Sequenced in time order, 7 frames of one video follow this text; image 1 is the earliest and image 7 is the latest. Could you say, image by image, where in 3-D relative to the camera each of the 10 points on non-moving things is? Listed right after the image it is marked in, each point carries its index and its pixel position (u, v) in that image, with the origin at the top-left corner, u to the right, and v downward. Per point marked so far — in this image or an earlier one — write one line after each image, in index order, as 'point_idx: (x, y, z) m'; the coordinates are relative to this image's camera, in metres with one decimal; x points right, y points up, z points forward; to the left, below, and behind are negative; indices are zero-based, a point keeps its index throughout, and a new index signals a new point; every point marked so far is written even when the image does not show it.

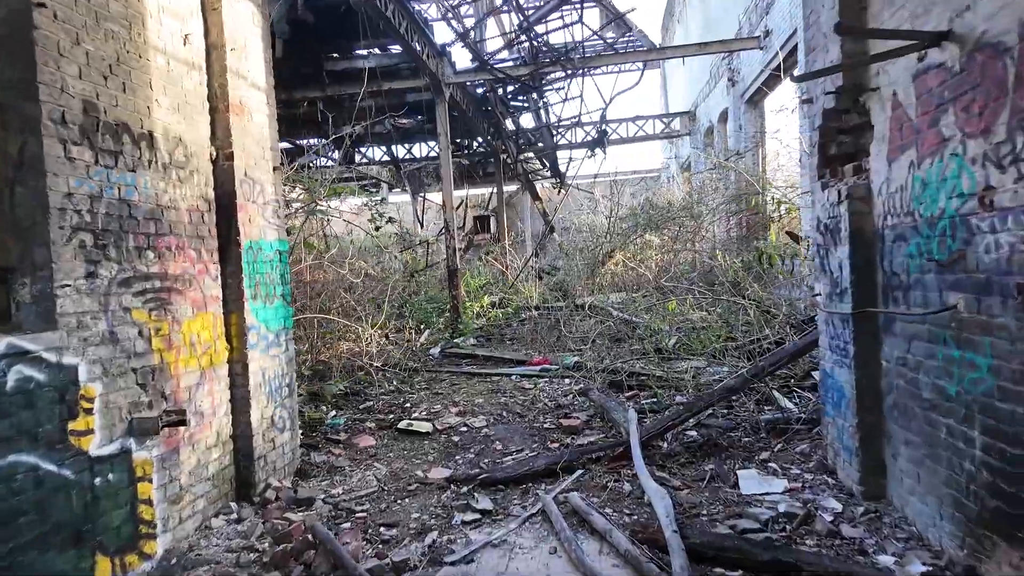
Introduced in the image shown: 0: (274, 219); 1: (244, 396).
0: (-1.3, +0.4, +3.2) m
1: (-1.3, -0.5, +2.9) m
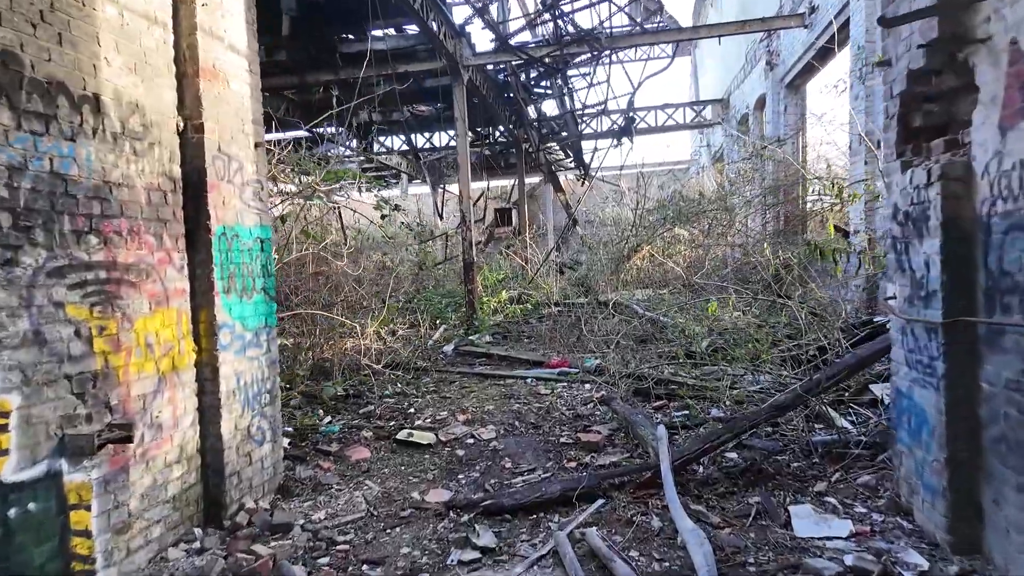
0: (-1.3, +0.4, +2.8) m
1: (-1.3, -0.5, +2.5) m
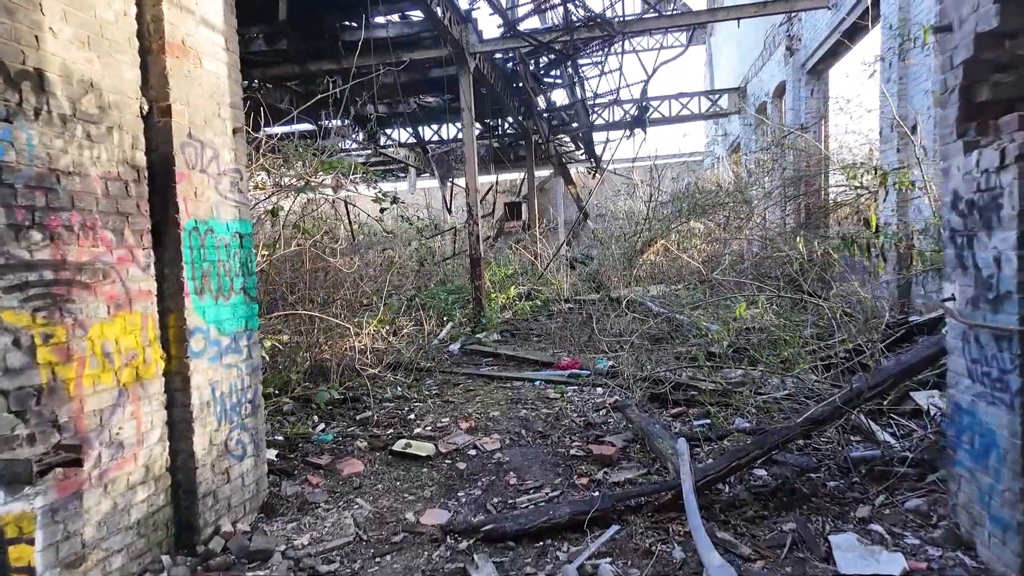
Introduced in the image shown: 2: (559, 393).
0: (-1.2, +0.4, +2.6) m
1: (-1.3, -0.5, +2.3) m
2: (+0.3, -0.8, +4.2) m
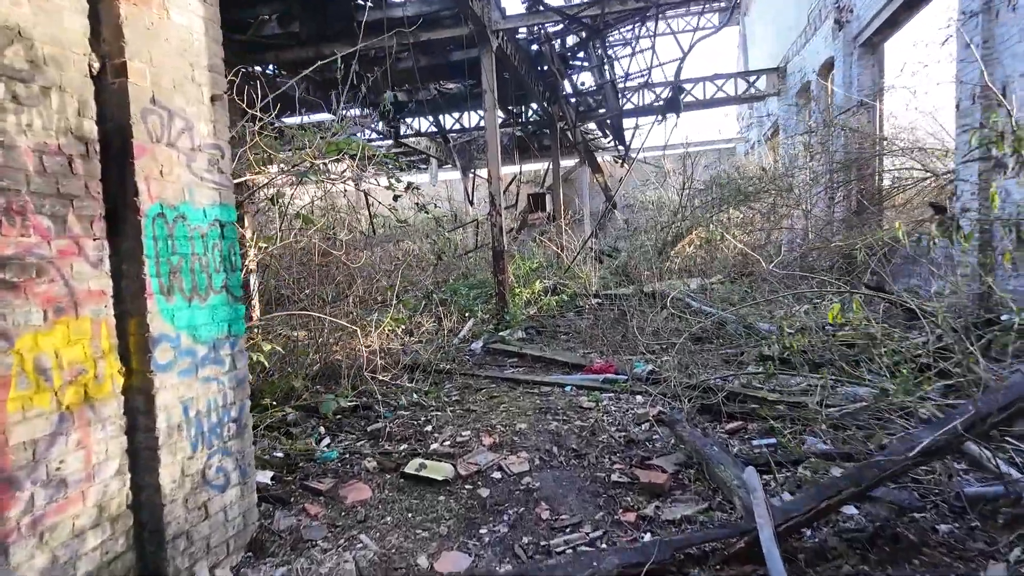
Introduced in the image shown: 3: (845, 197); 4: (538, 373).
0: (-1.1, +0.4, +2.2) m
1: (-1.2, -0.5, +1.9) m
2: (+0.5, -0.7, +3.8) m
3: (+4.1, +1.1, +7.1) m
4: (+0.2, -0.7, +4.8) m
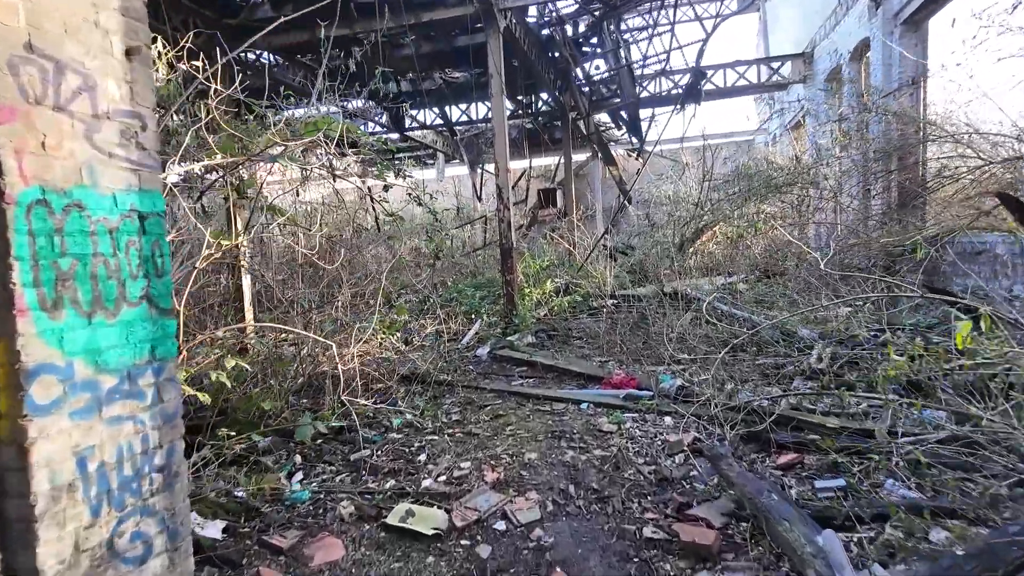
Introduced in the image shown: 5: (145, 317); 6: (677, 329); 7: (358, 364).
0: (-1.1, +0.4, +1.7) m
1: (-1.2, -0.5, +1.4) m
2: (+0.6, -0.8, +3.2) m
3: (+4.2, +1.1, +6.5) m
4: (+0.3, -0.7, +4.3) m
5: (-1.1, -0.1, +1.7) m
6: (+1.4, -0.3, +4.8) m
7: (-1.0, -0.5, +3.9) m
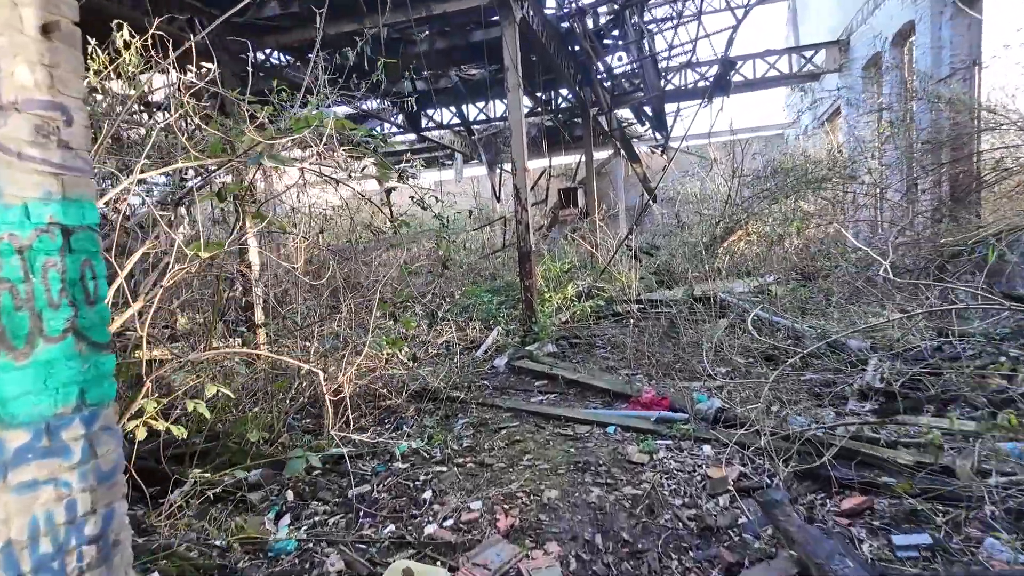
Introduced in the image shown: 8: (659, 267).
0: (-1.1, +0.3, +1.3) m
1: (-1.1, -0.6, +1.1) m
2: (+0.7, -0.8, +2.9) m
3: (+4.4, +1.1, +6.0) m
4: (+0.4, -0.8, +3.9) m
5: (-1.1, -0.2, +1.4) m
6: (+1.5, -0.4, +4.4) m
7: (-0.9, -0.6, +3.6) m
8: (+2.1, +0.3, +8.4) m
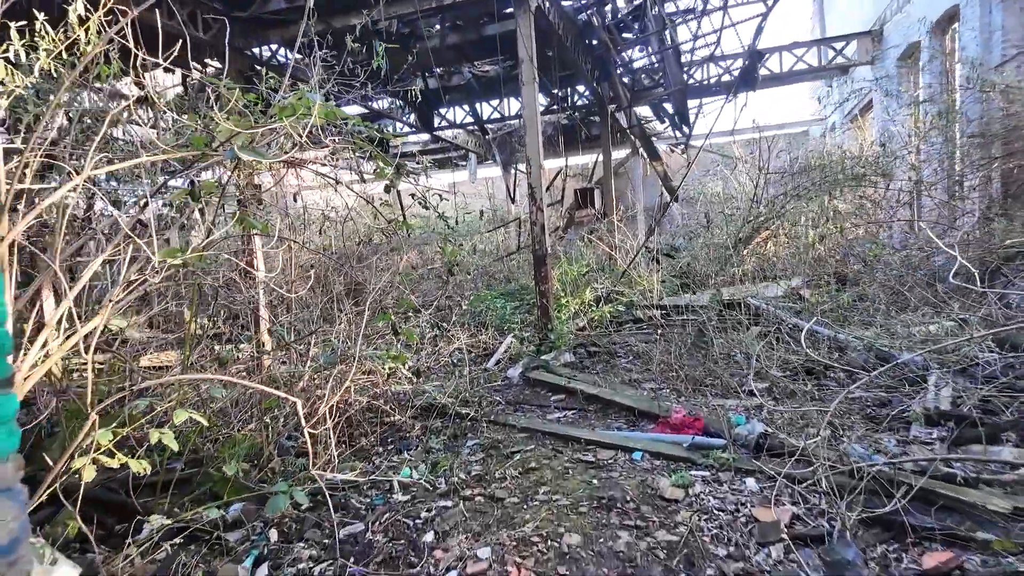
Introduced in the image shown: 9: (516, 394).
0: (-1.1, +0.3, +1.0) m
1: (-1.1, -0.7, +0.8) m
2: (+0.7, -0.9, +2.5) m
3: (+4.5, +1.0, +5.5) m
4: (+0.5, -0.8, +3.6) m
5: (-1.0, -0.2, +1.1) m
6: (+1.6, -0.4, +4.0) m
7: (-0.8, -0.6, +3.3) m
8: (+2.3, +0.3, +8.0) m
9: (0.0, -0.8, +4.4) m
